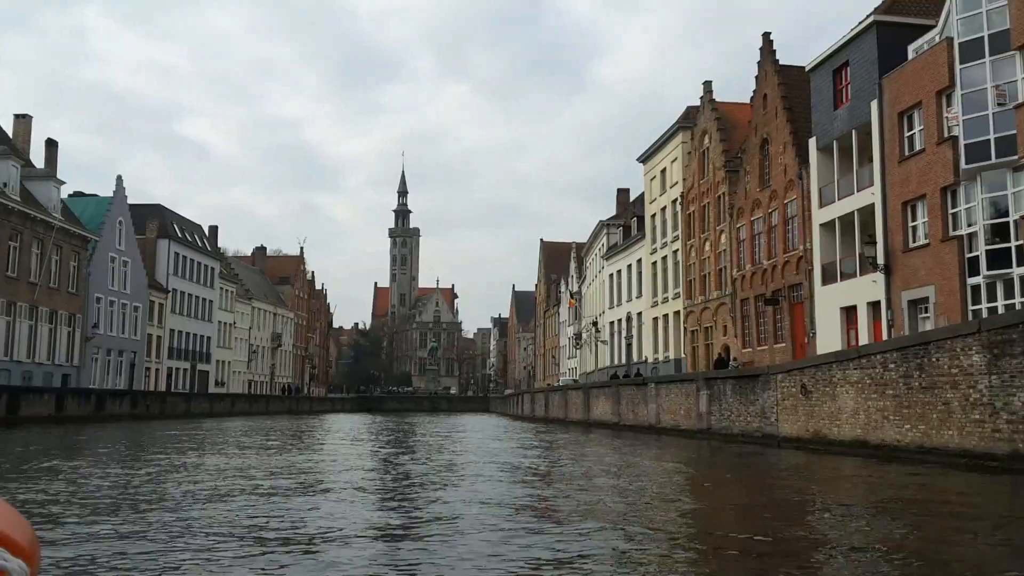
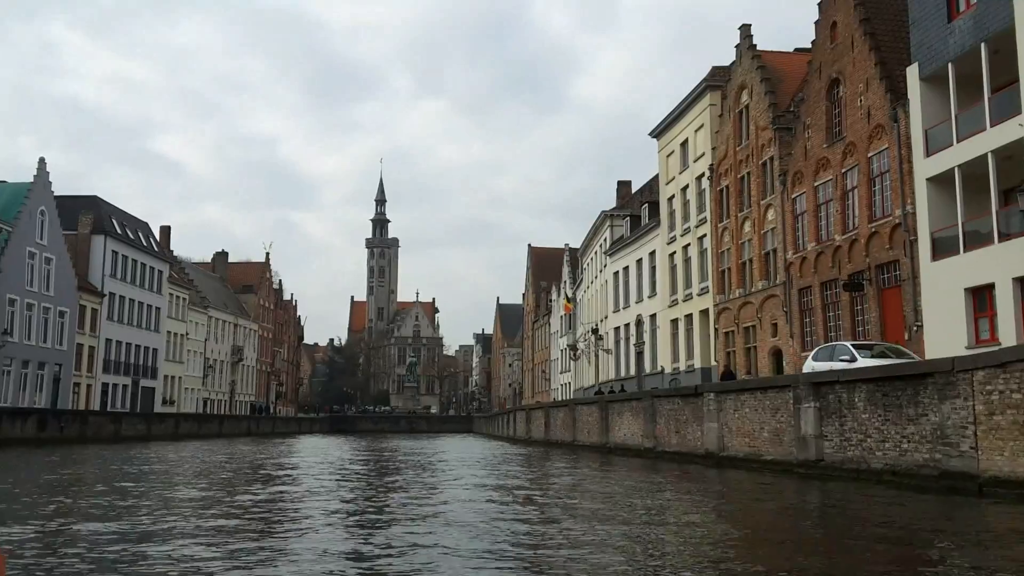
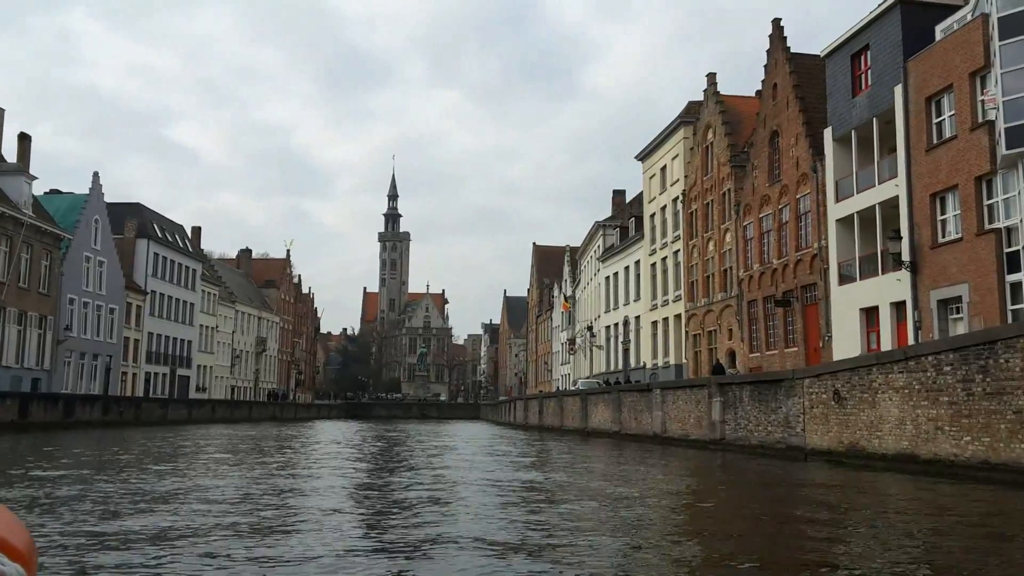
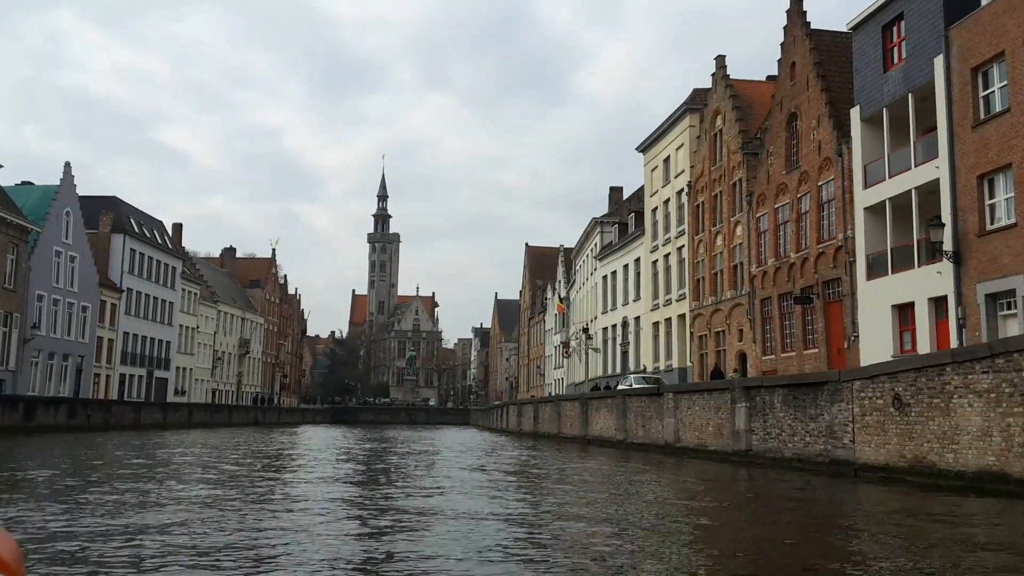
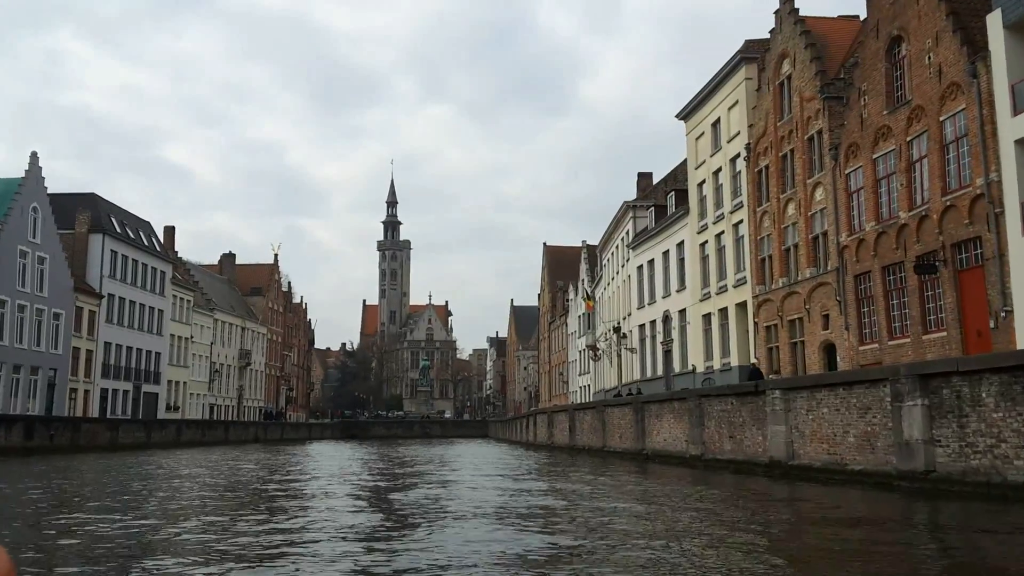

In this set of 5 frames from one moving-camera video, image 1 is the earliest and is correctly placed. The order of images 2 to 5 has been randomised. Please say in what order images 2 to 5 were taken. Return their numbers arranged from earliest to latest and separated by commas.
3, 4, 2, 5
